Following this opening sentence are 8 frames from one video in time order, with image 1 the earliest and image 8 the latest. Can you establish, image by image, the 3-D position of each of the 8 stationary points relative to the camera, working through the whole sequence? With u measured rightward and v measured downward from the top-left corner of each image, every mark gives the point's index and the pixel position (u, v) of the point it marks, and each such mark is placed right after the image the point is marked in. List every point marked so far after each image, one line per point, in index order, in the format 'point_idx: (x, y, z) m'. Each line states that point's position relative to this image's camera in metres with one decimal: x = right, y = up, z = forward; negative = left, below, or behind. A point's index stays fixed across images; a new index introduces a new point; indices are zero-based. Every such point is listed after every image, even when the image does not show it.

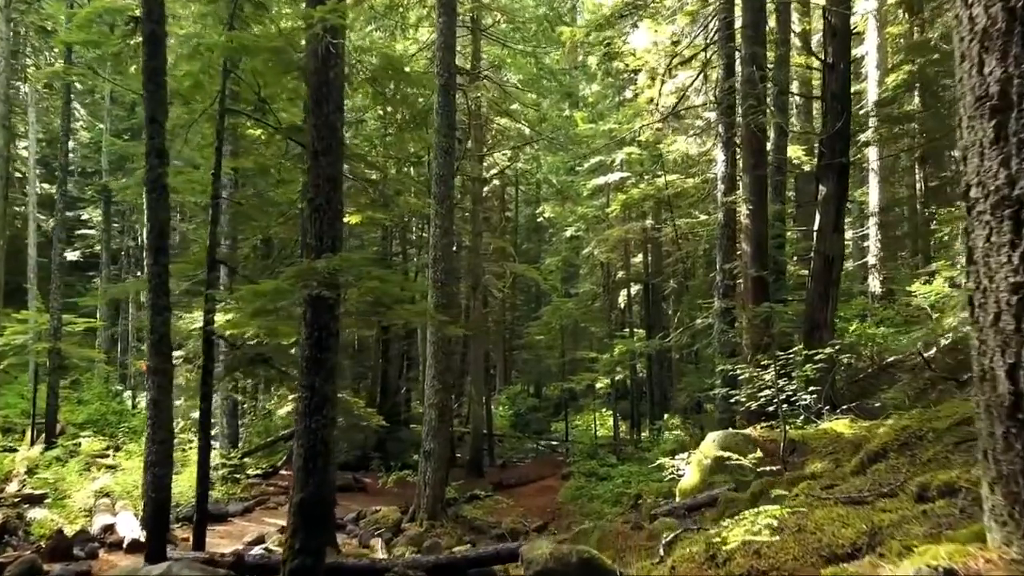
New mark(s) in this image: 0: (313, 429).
0: (-1.7, -1.2, +6.5) m
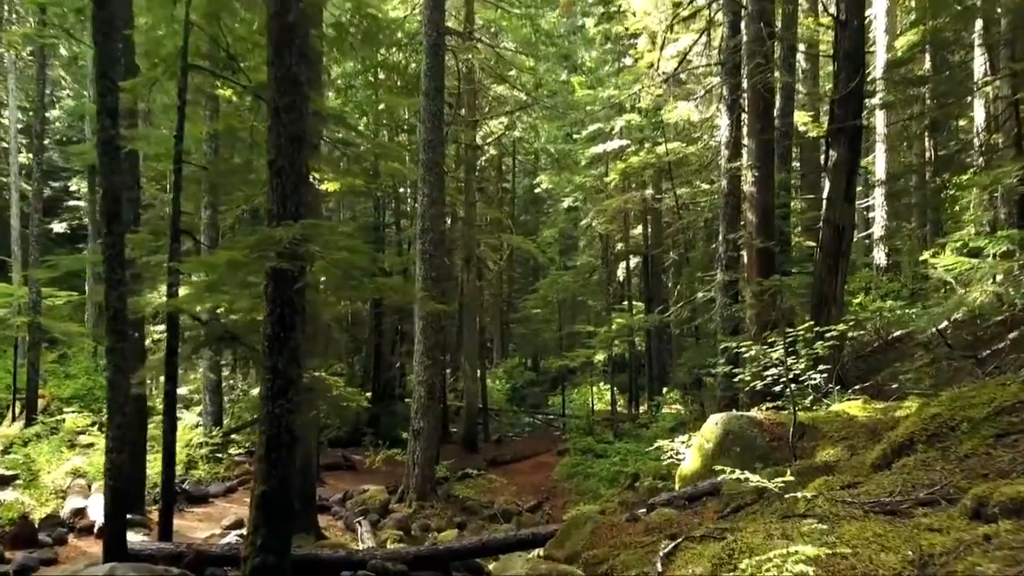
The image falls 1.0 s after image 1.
0: (-1.8, -1.0, +5.9) m
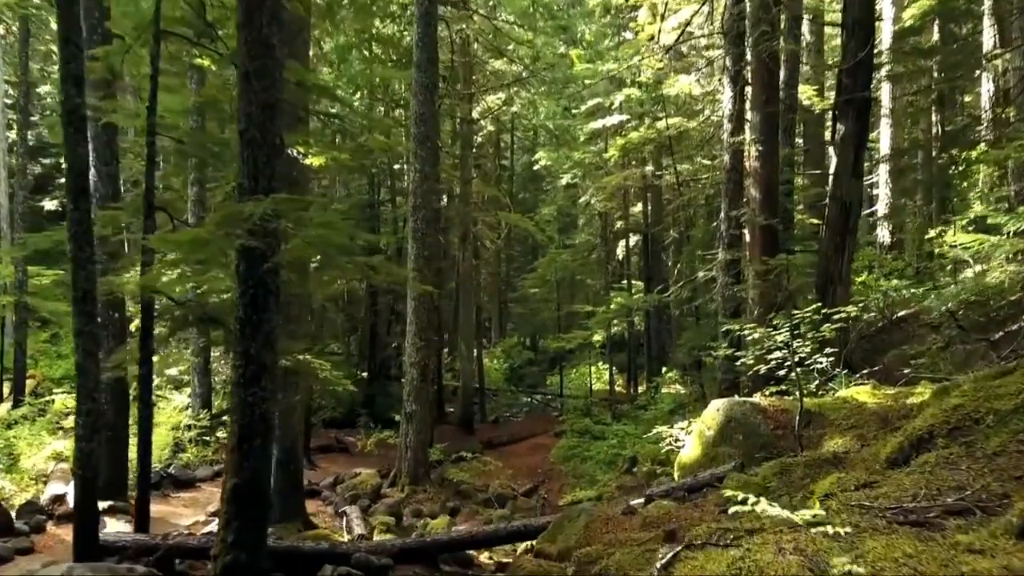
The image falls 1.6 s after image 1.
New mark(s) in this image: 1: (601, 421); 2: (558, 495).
0: (-1.9, -0.8, +5.6) m
1: (+2.1, -3.2, +18.4) m
2: (+0.8, -3.7, +13.7) m
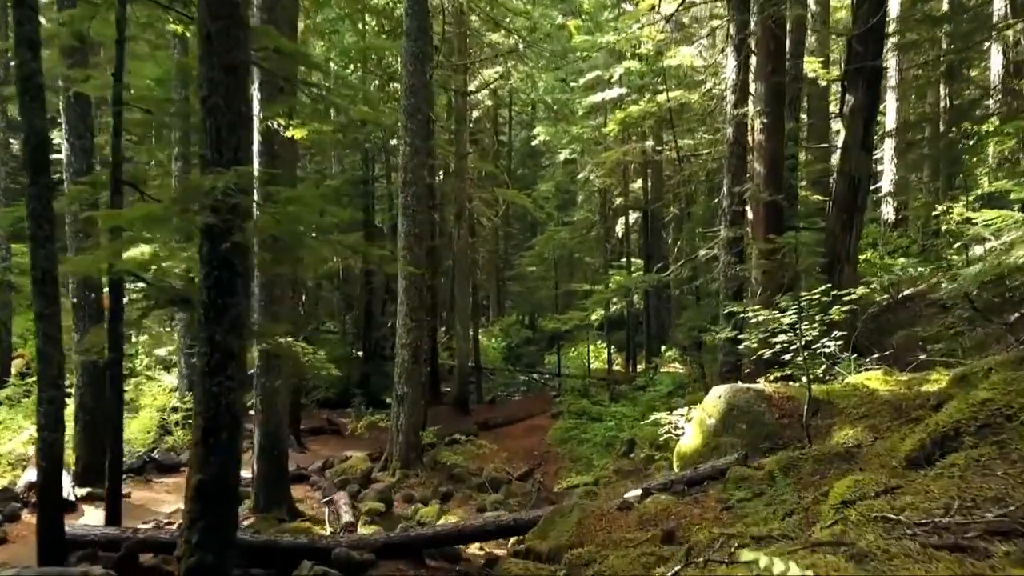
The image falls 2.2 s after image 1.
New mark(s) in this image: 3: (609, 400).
0: (-2.0, -0.7, +5.2) m
1: (+2.0, -2.7, +18.1) m
2: (+0.7, -3.3, +13.4) m
3: (+2.2, -2.6, +17.9) m
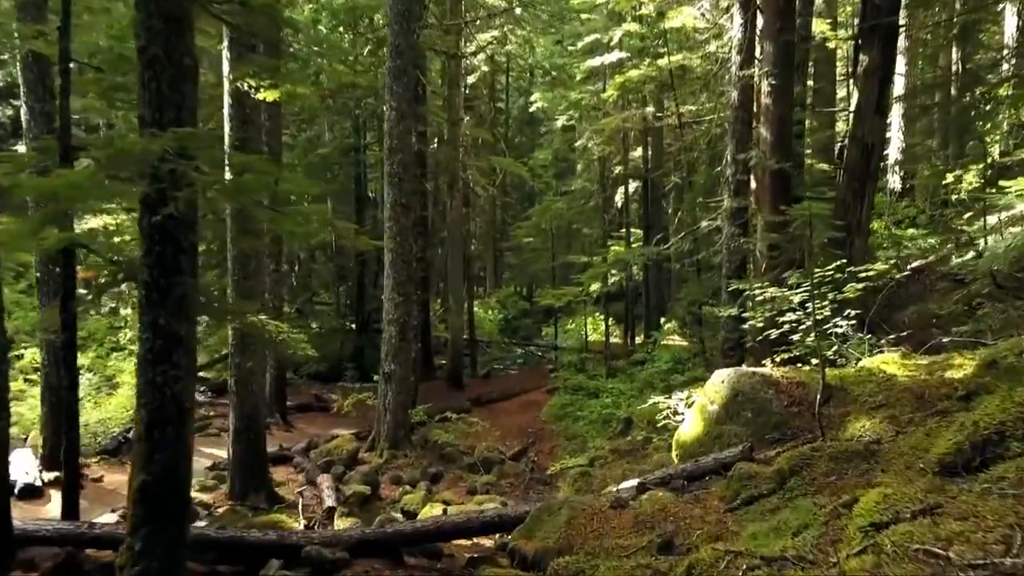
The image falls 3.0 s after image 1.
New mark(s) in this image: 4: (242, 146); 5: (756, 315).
0: (-2.1, -0.6, +4.6) m
1: (+1.9, -2.0, +17.6) m
2: (+0.6, -2.9, +12.9) m
3: (+2.1, -2.0, +17.4) m
4: (-3.1, +1.6, +8.9) m
5: (+2.4, -0.3, +7.5) m
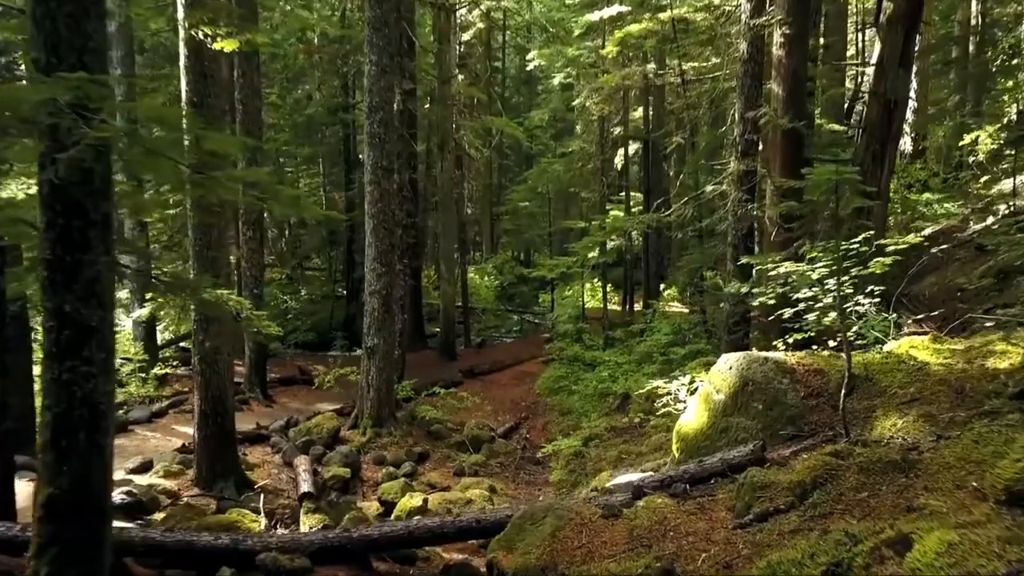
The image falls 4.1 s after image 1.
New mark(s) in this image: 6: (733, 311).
0: (-2.2, -0.5, +3.9) m
1: (+1.8, -1.3, +16.9) m
2: (+0.5, -2.4, +12.3) m
3: (+2.0, -1.3, +16.8) m
4: (-3.3, +1.9, +8.1) m
5: (+2.2, 0.0, +6.7) m
6: (+2.6, -0.3, +9.0) m
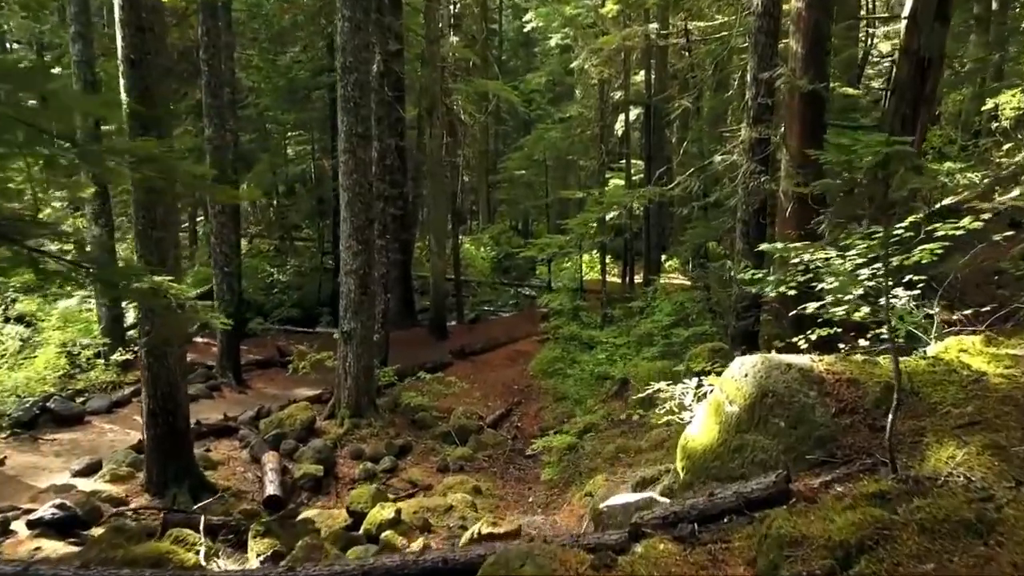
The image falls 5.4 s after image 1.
0: (-2.4, -0.5, +3.0) m
1: (+1.6, -0.8, +16.0) m
2: (+0.3, -2.0, +11.5) m
3: (+1.8, -0.7, +15.9) m
4: (-3.4, +2.1, +7.1) m
5: (+2.1, +0.1, +5.8) m
6: (+2.4, -0.1, +8.1) m
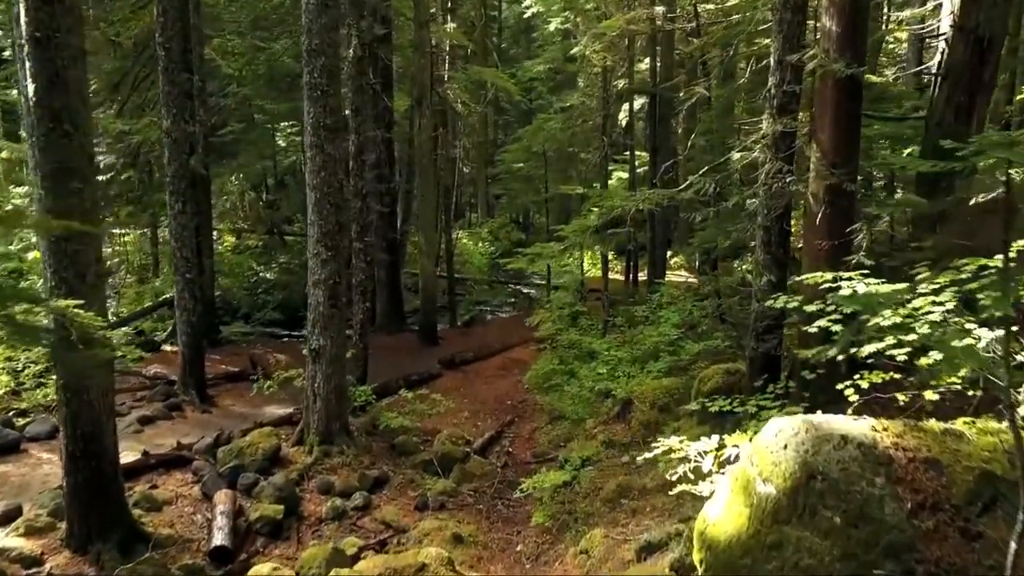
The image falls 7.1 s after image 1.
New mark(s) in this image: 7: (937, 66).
0: (-2.6, -0.7, +1.9) m
1: (+1.5, -0.8, +14.9) m
2: (+0.2, -2.2, +10.4) m
3: (+1.7, -0.8, +14.8) m
4: (-3.6, +1.9, +5.9) m
5: (+1.9, -0.1, +4.7) m
6: (+2.3, -0.3, +6.9) m
7: (+3.8, +2.0, +6.8) m
